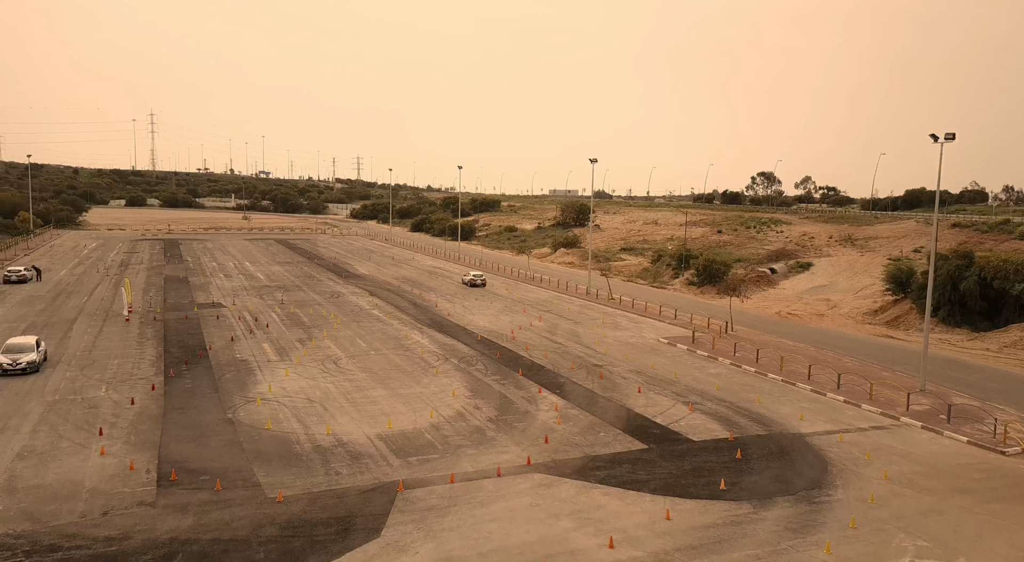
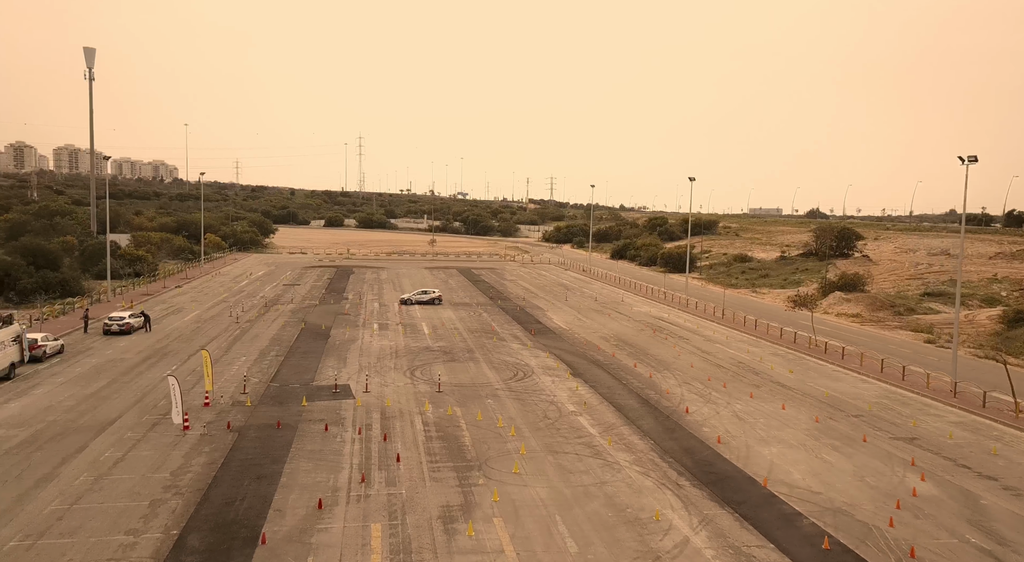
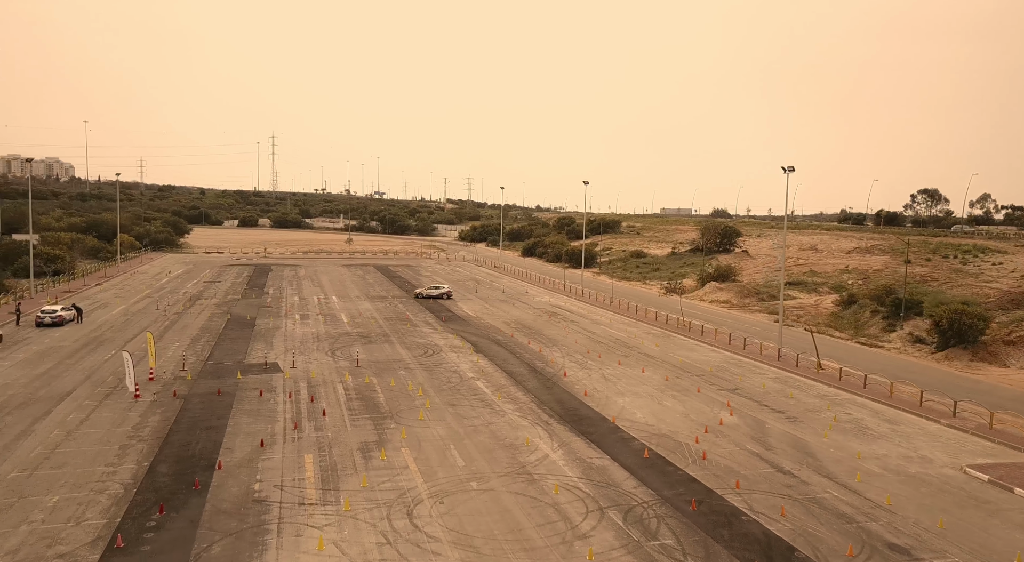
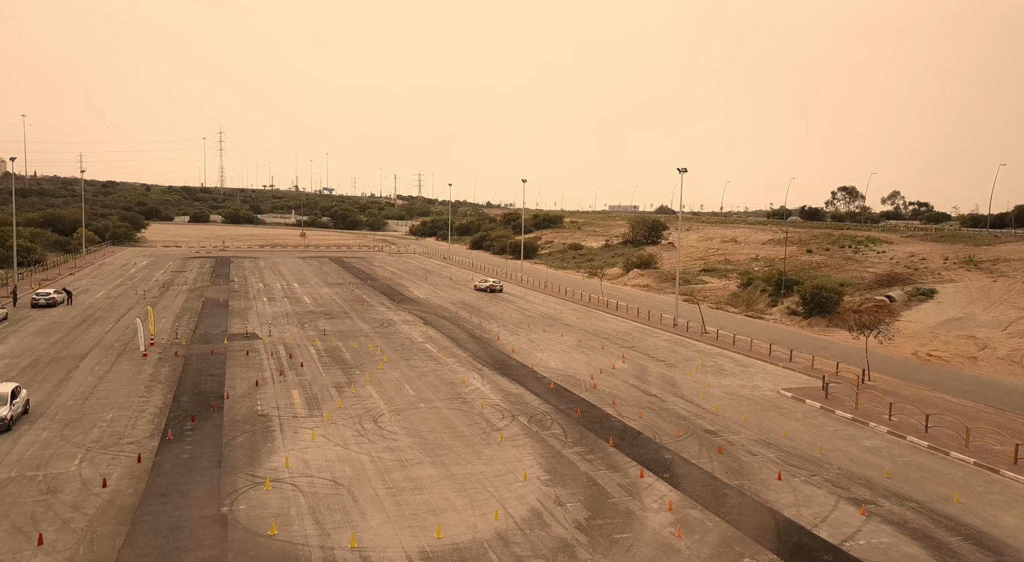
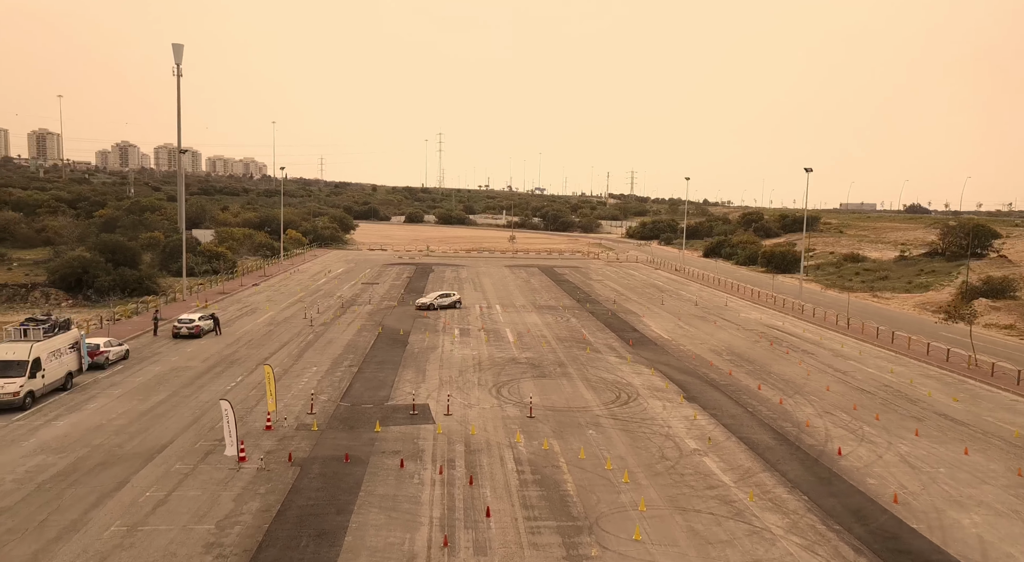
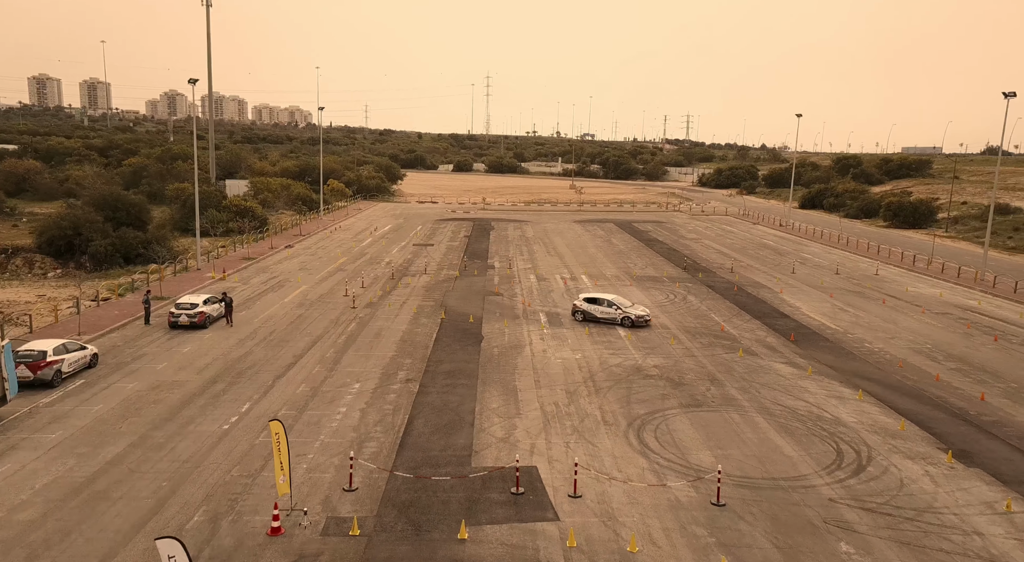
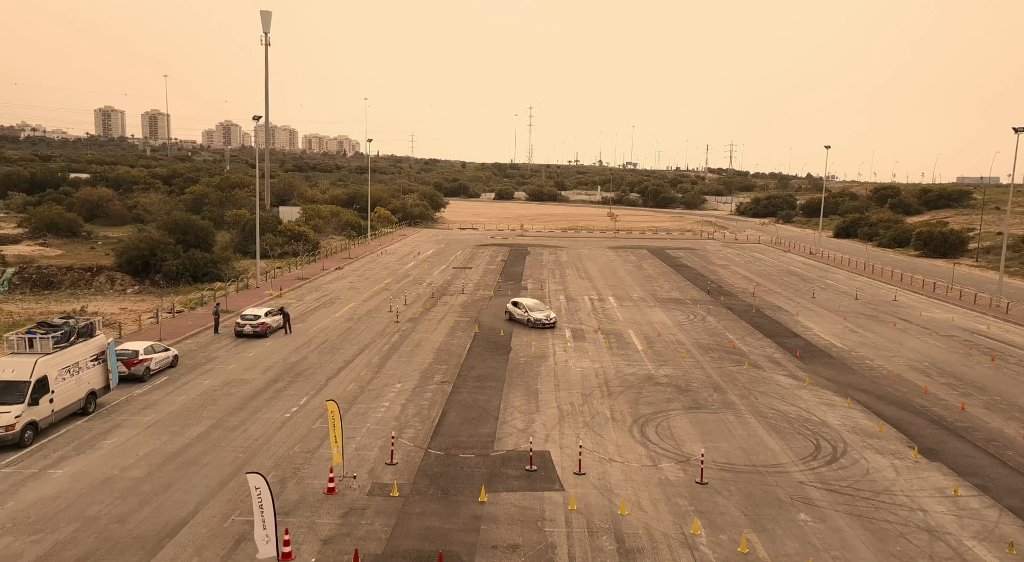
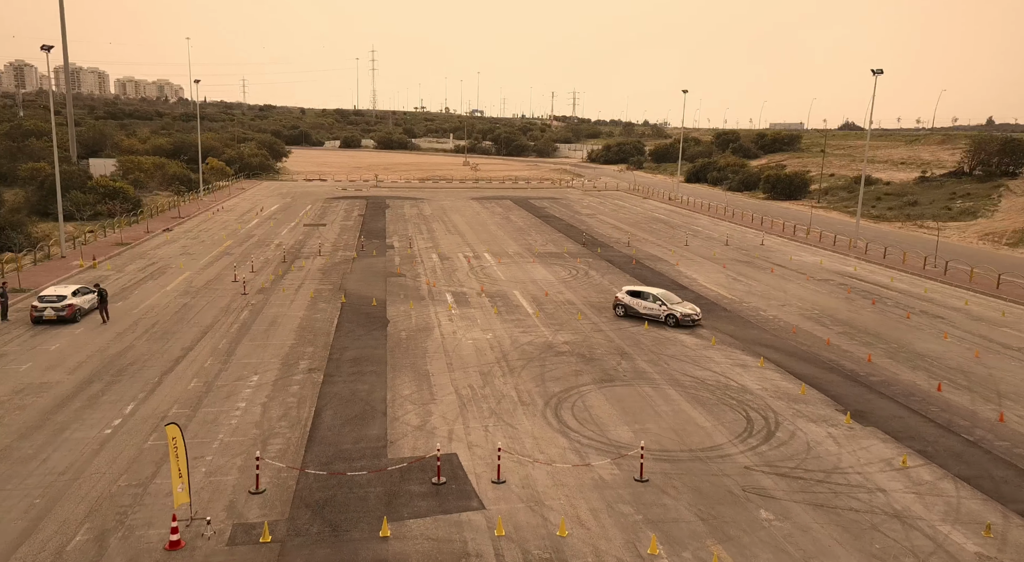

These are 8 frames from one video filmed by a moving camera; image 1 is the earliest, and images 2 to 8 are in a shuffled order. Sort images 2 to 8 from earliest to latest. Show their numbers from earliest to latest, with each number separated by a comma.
4, 3, 2, 5, 7, 6, 8
